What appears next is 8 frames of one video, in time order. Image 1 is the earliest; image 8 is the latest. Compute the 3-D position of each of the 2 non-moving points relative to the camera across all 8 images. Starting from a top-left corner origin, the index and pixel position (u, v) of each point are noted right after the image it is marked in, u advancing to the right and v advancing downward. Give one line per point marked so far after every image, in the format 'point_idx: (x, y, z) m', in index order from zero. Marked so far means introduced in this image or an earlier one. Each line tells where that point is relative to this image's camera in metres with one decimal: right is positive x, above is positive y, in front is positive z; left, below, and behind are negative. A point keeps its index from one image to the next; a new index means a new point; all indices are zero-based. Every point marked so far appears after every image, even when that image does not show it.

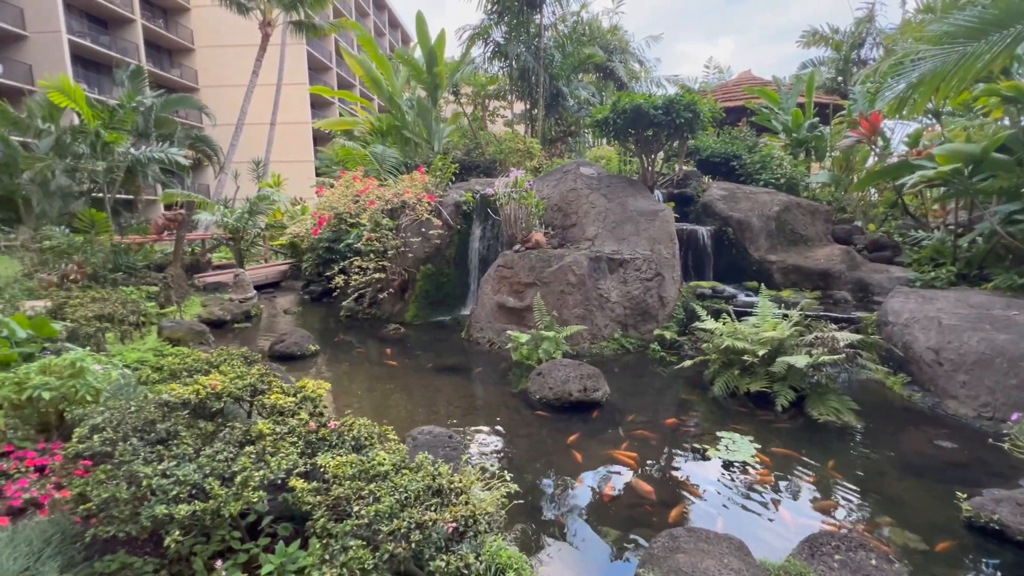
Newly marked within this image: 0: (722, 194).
0: (+3.9, +1.8, +8.8) m
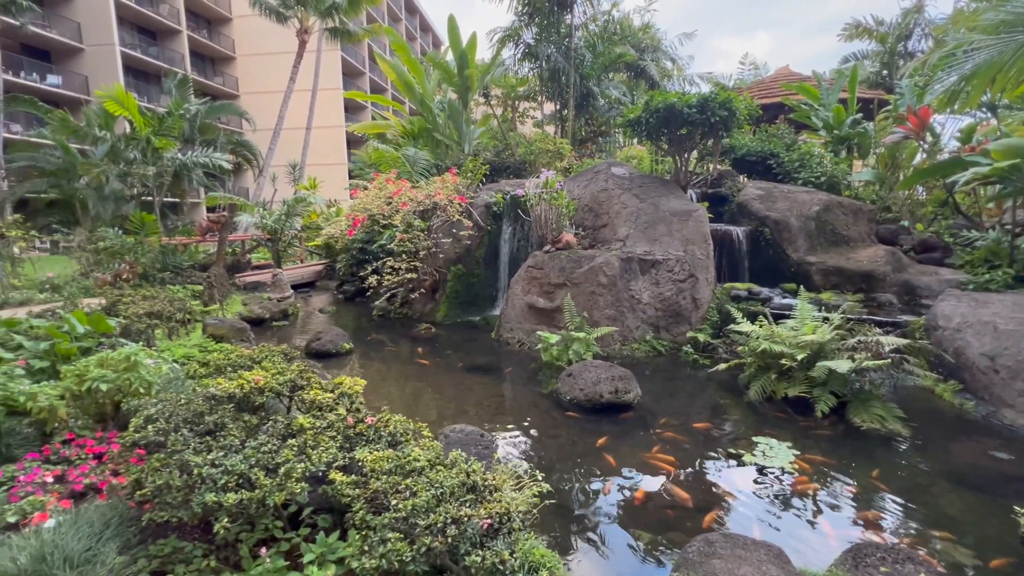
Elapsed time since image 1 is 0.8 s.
0: (+4.5, +1.7, +8.6) m
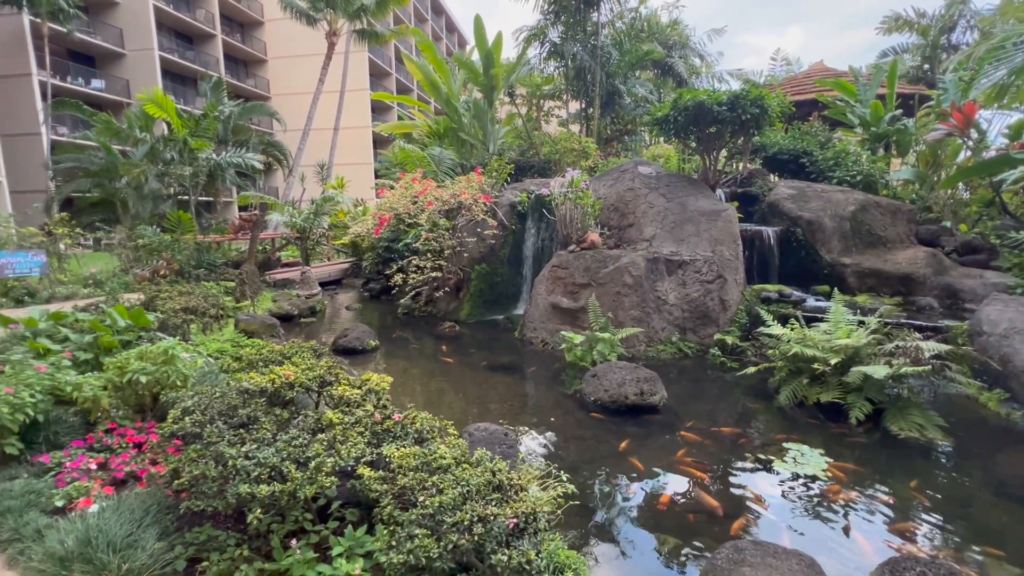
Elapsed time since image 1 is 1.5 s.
0: (+4.9, +1.7, +8.4) m
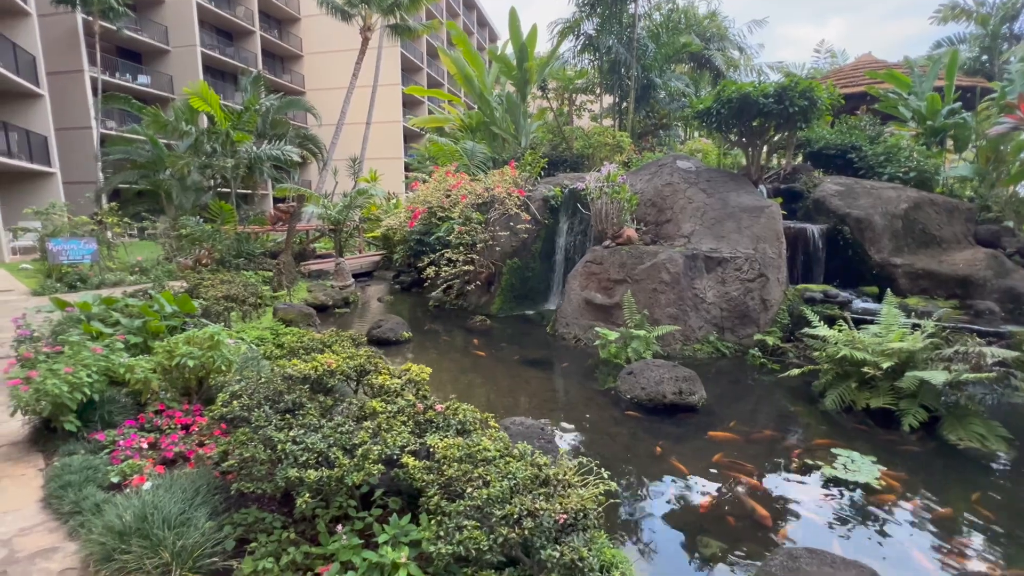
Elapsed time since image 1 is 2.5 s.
0: (+5.5, +1.7, +8.0) m
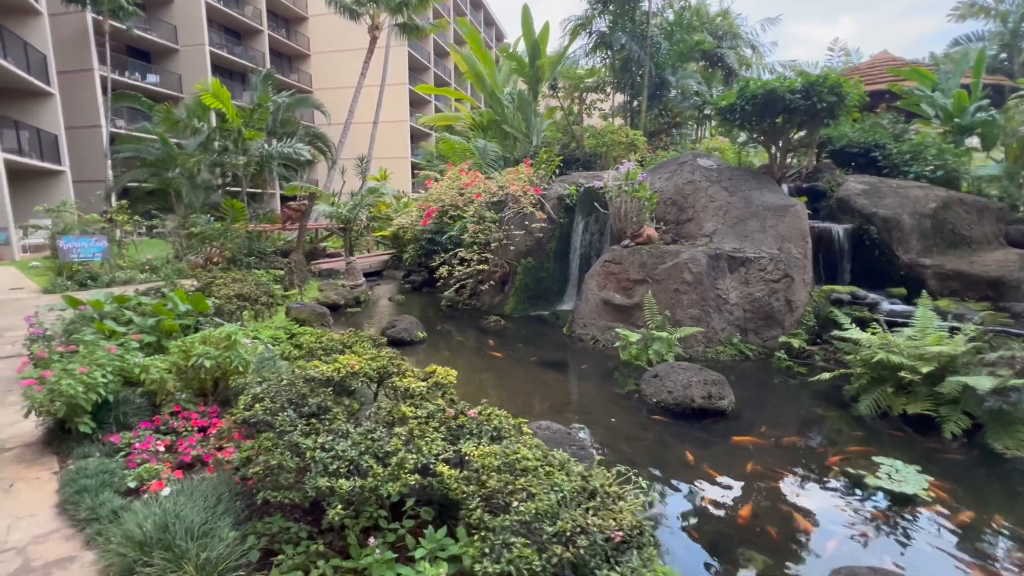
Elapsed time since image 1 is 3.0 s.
0: (+5.8, +1.7, +7.8) m
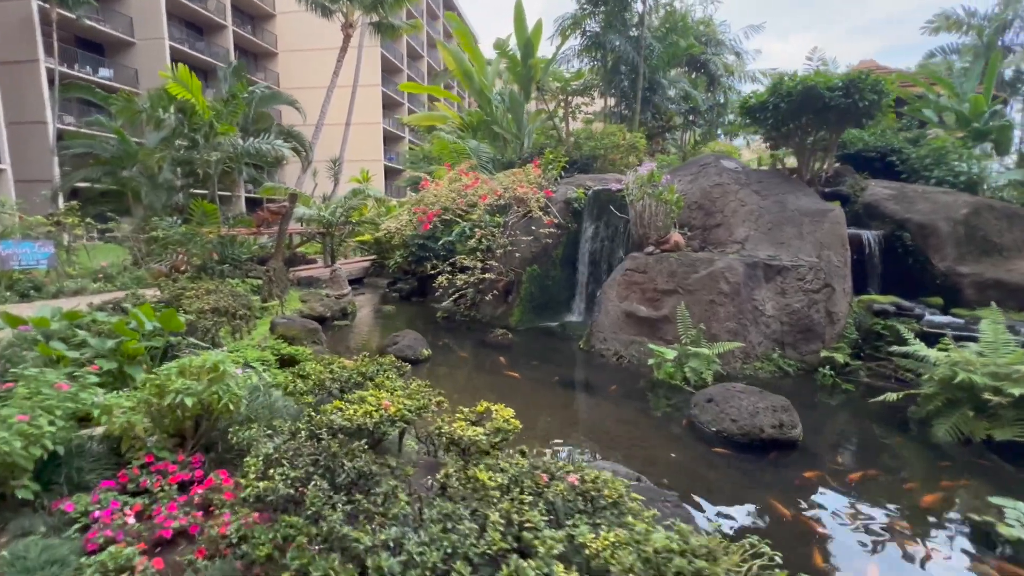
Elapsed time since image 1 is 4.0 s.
0: (+6.0, +1.5, +7.5) m
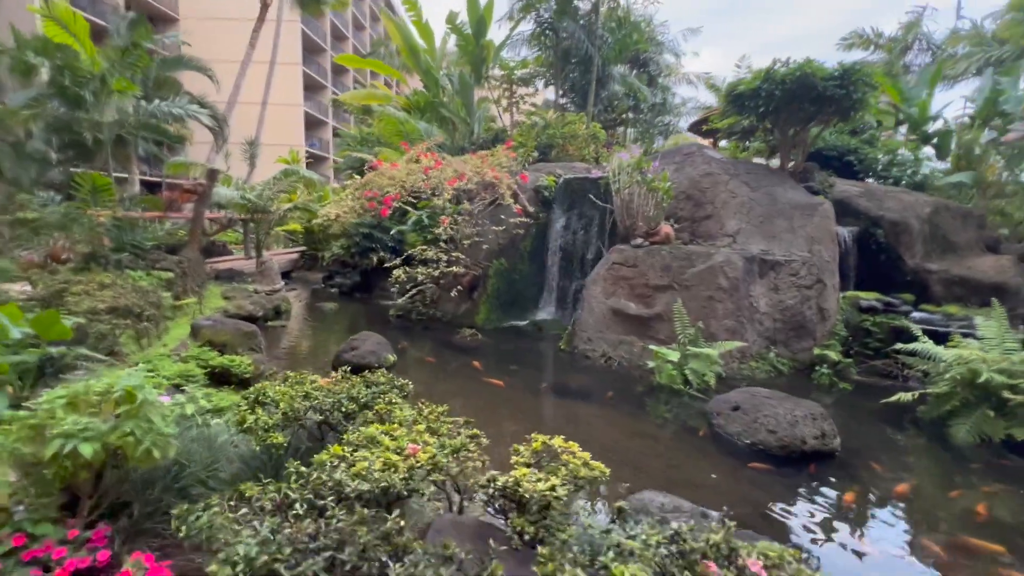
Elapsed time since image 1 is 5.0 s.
0: (+5.6, +1.6, +7.6) m
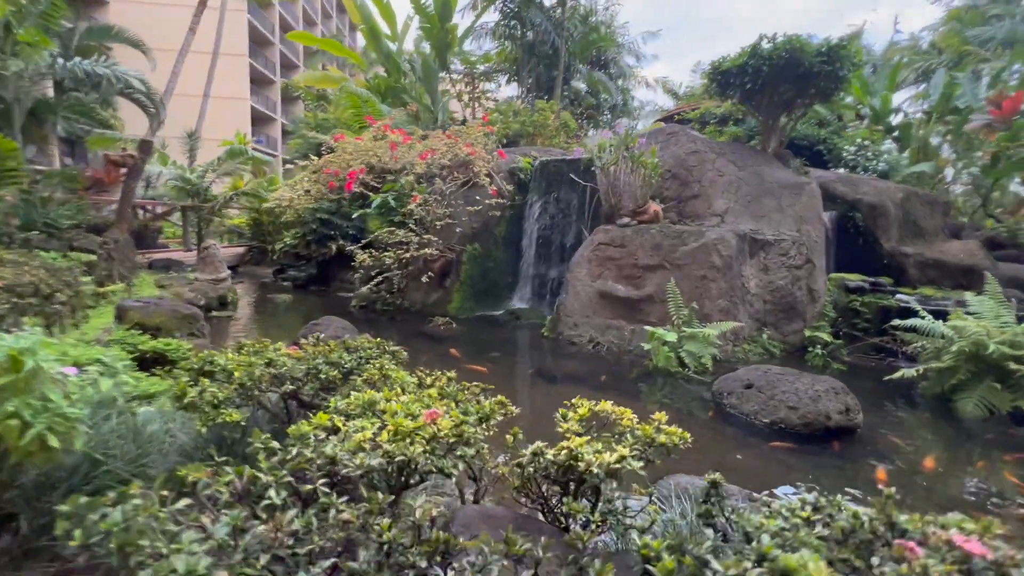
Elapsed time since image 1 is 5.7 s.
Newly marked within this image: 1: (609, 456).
0: (+5.2, +1.8, +7.6) m
1: (+0.3, -0.5, +1.4) m
